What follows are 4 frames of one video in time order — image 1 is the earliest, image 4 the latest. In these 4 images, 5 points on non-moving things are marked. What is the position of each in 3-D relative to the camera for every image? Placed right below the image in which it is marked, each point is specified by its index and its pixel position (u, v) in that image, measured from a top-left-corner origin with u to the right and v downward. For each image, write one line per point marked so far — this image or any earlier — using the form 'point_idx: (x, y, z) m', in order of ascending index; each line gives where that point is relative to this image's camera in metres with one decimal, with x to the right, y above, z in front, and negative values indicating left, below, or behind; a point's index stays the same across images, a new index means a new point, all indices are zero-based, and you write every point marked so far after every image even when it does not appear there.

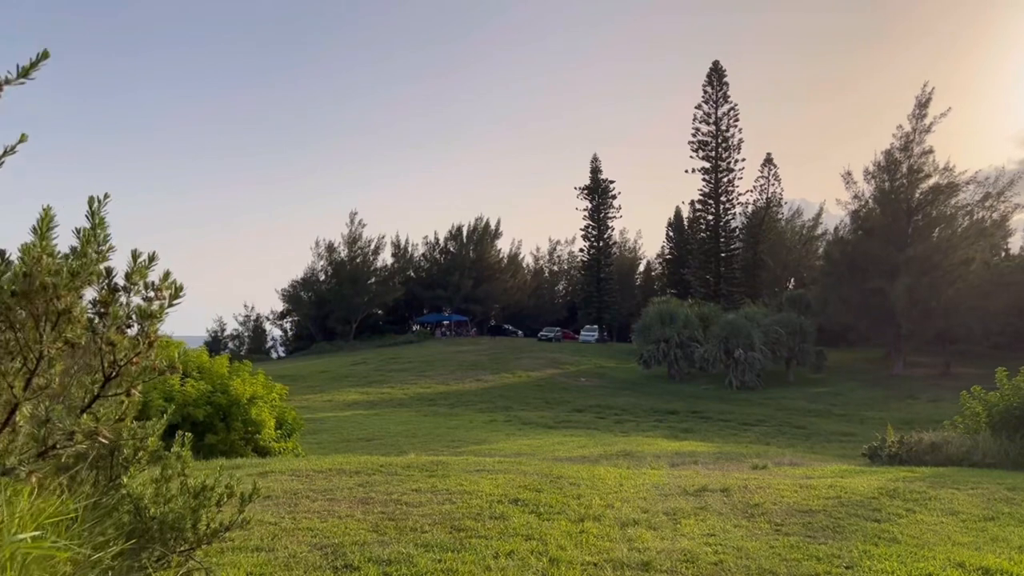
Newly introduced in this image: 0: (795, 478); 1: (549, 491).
0: (+3.6, -2.4, +10.5) m
1: (+0.4, -2.0, +8.1) m
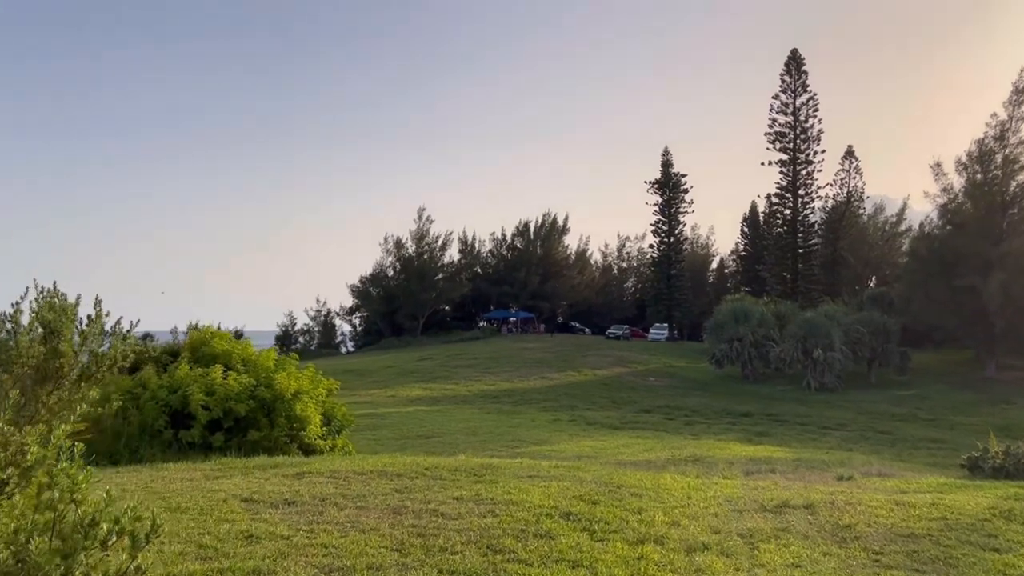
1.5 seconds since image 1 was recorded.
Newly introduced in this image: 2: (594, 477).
0: (+4.3, -2.3, +9.3) m
1: (+0.8, -1.9, +7.2) m
2: (+0.9, -2.2, +9.4) m
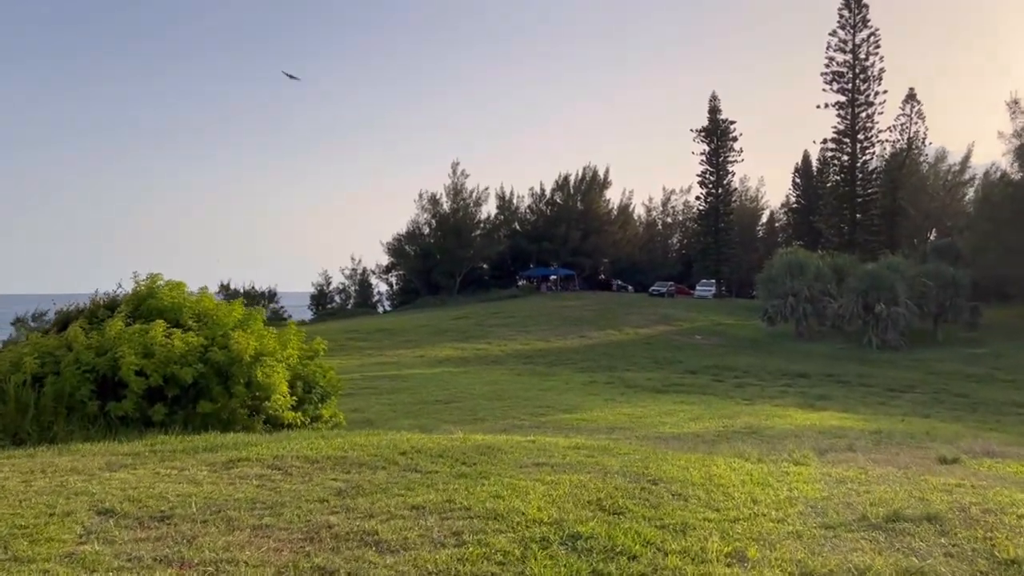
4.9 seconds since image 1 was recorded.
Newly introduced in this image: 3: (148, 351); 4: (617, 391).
0: (+4.3, -1.7, +6.8) m
1: (+0.7, -1.4, +4.9) m
2: (+1.0, -1.5, +7.1) m
3: (-3.8, -0.7, +8.6) m
4: (+2.5, -2.5, +19.7) m
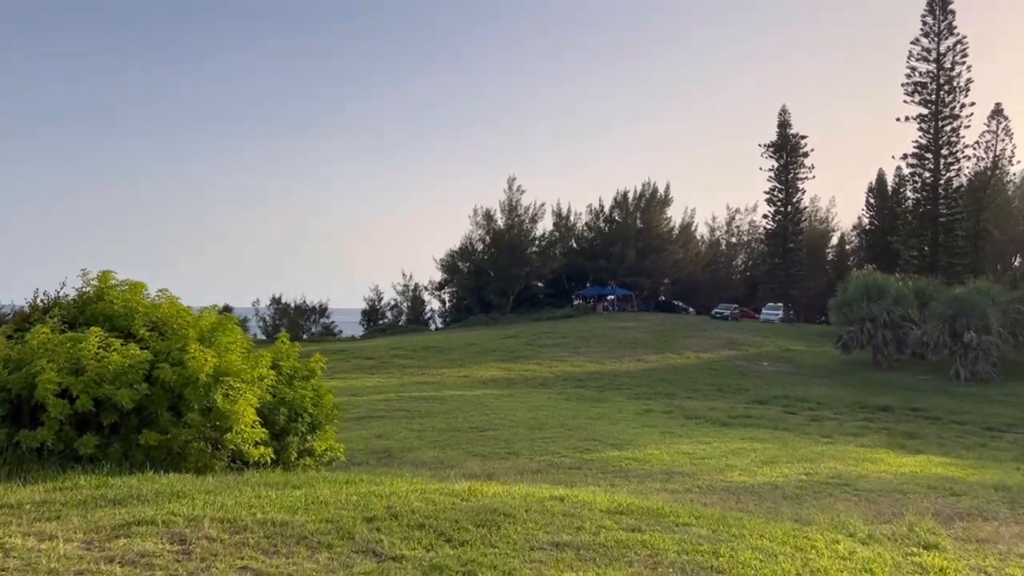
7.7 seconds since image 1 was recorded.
0: (+4.3, -1.8, +4.4) m
1: (+0.6, -1.3, +2.8) m
2: (+1.0, -1.6, +5.0) m
3: (-3.6, -0.7, +6.8) m
4: (+3.5, -2.9, +17.4) m
